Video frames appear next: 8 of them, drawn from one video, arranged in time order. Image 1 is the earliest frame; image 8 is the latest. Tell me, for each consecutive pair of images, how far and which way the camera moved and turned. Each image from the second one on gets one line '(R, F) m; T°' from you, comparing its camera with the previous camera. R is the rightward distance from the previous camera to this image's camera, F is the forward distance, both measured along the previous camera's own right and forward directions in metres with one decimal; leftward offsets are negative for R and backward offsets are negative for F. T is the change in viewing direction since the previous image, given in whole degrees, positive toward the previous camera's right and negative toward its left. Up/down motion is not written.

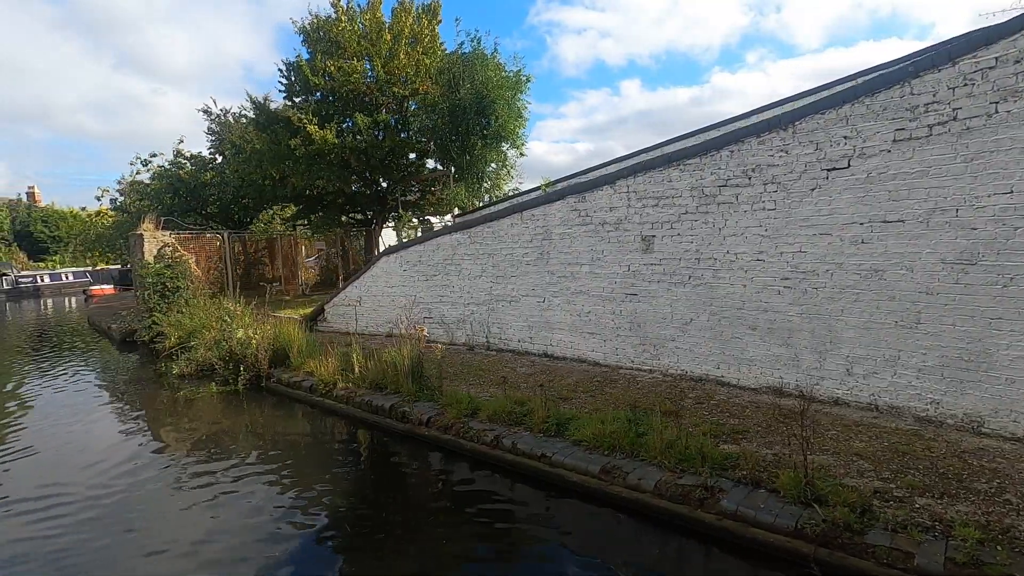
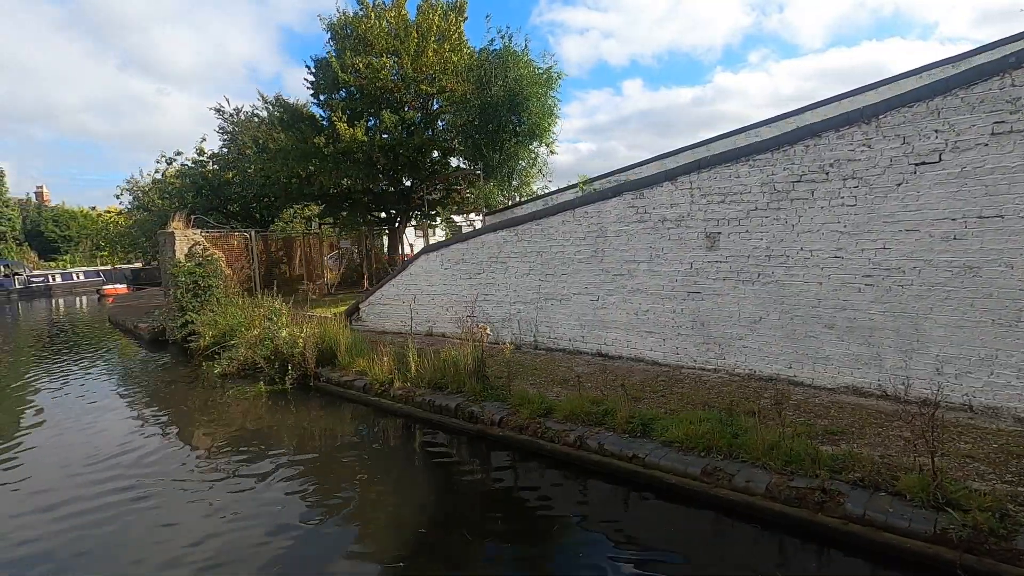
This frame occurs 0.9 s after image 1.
(-0.6, +0.1) m; 0°
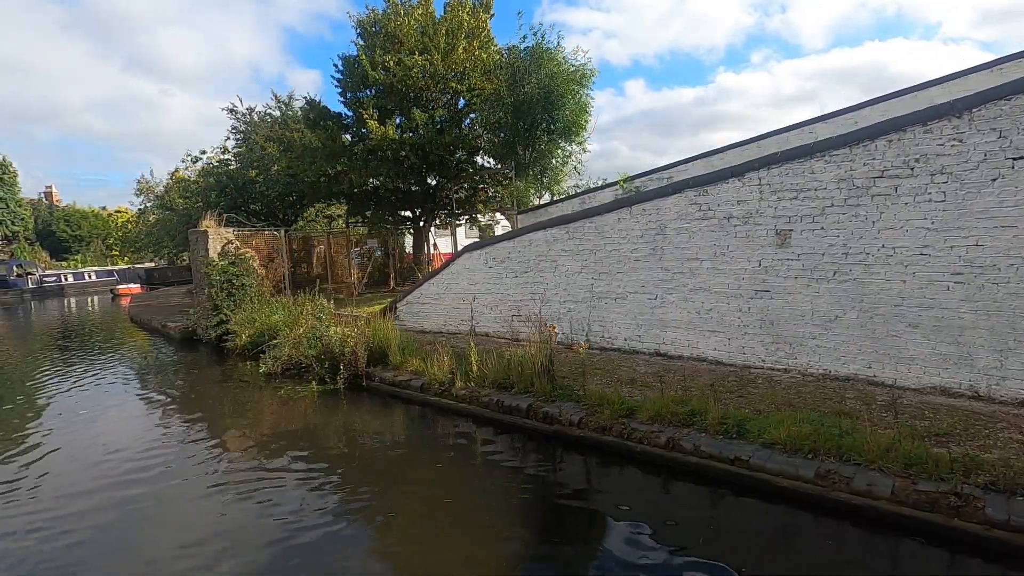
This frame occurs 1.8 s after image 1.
(-0.7, +0.1) m; 0°
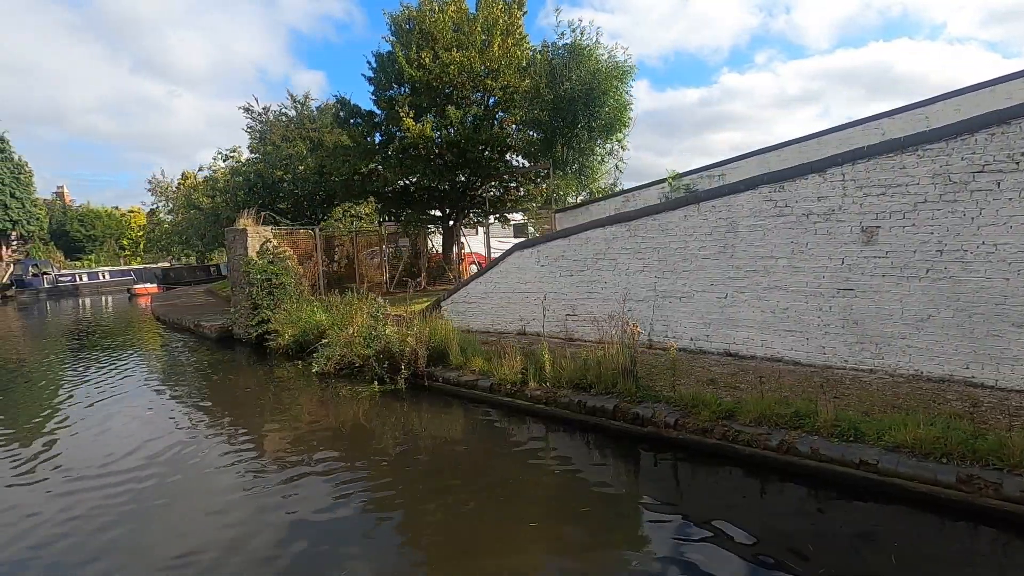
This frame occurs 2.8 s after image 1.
(-0.8, +0.1) m; 0°
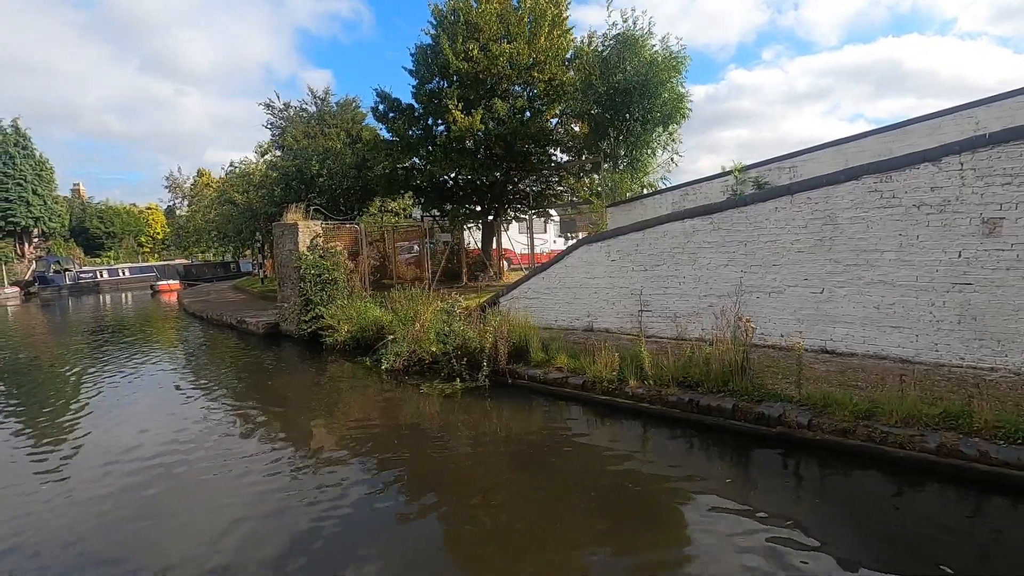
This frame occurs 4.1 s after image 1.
(-1.0, +0.2) m; -1°
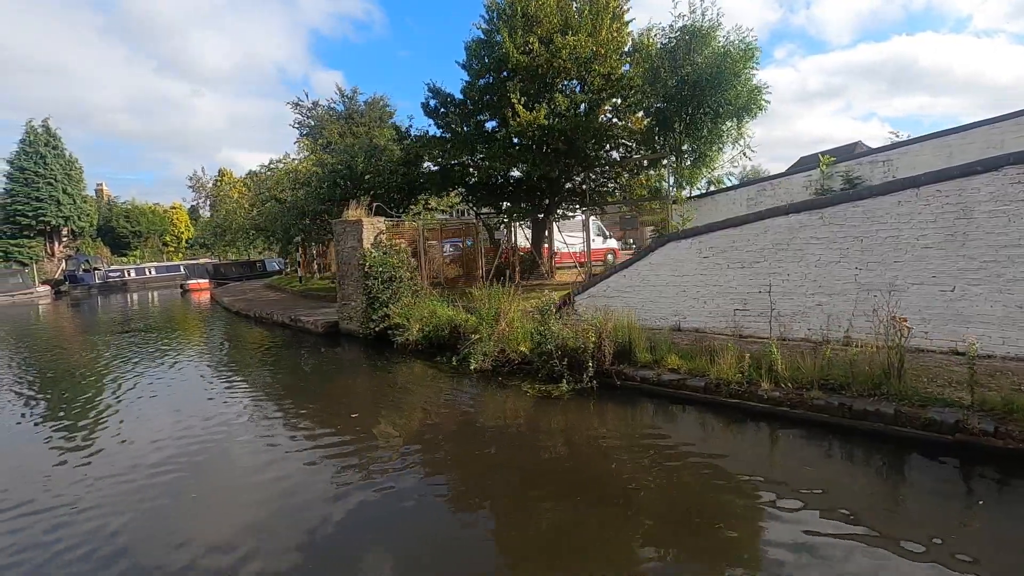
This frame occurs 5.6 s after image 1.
(-1.1, +0.3) m; -1°
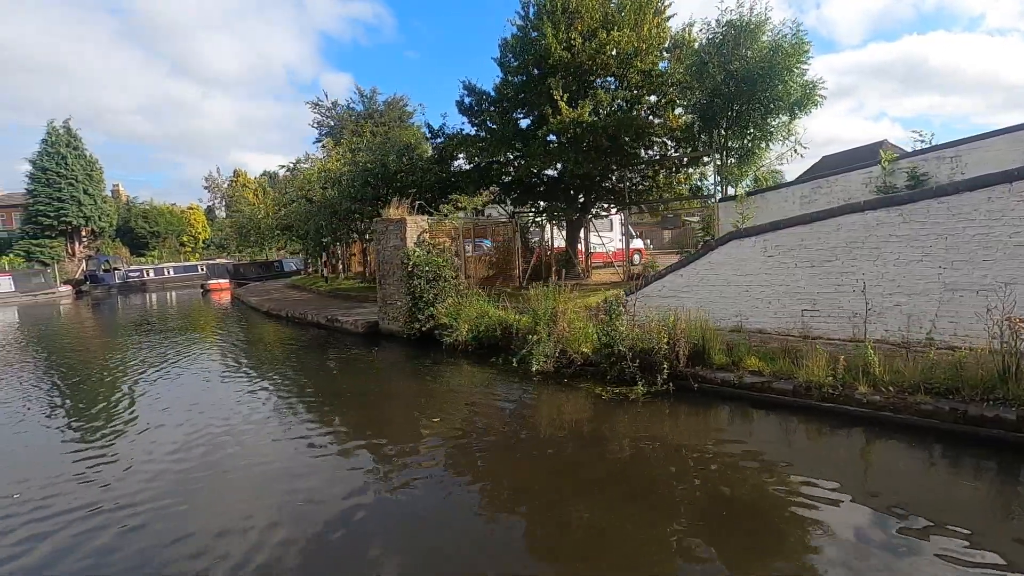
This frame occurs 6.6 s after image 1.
(-0.7, +0.2) m; -1°
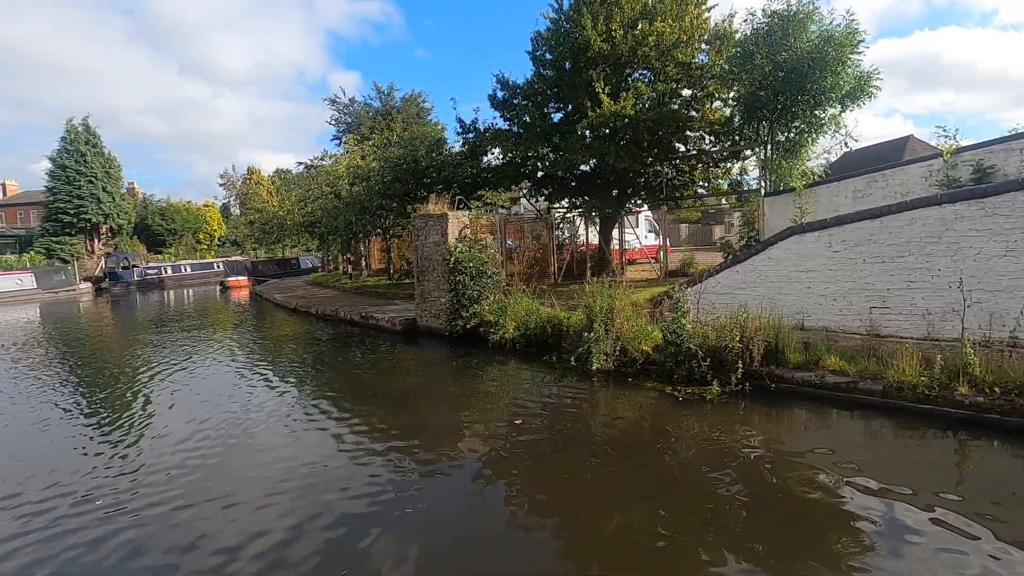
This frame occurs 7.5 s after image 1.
(-0.7, +0.2) m; -1°
